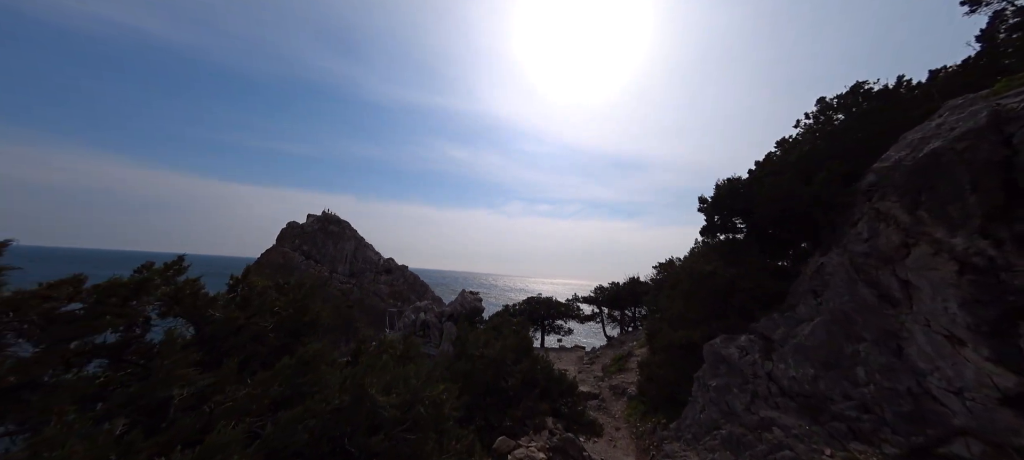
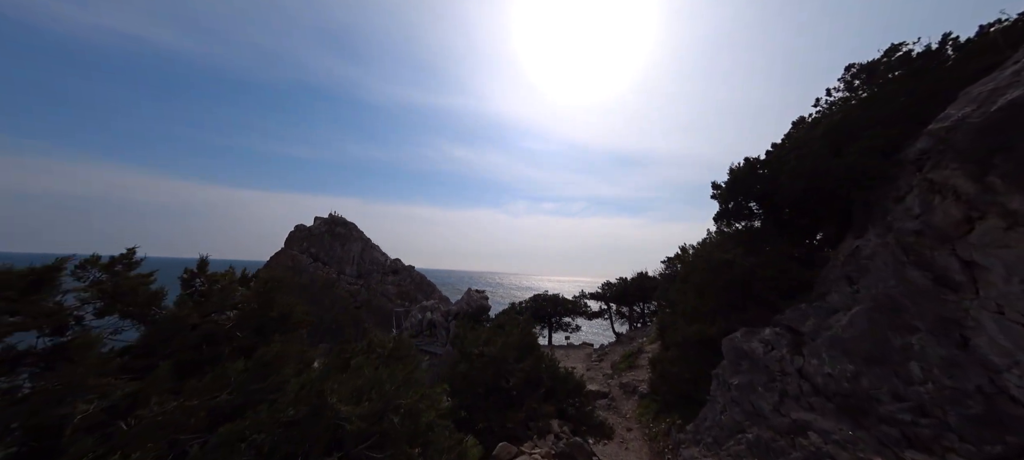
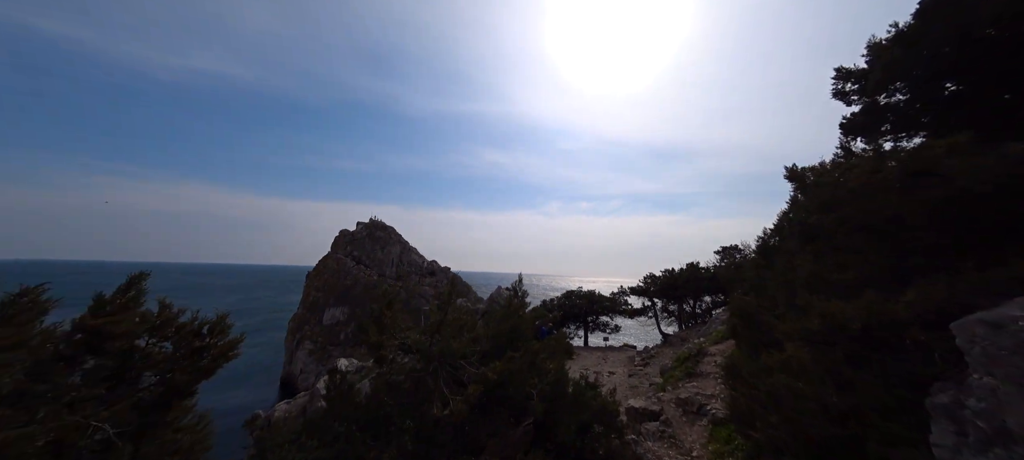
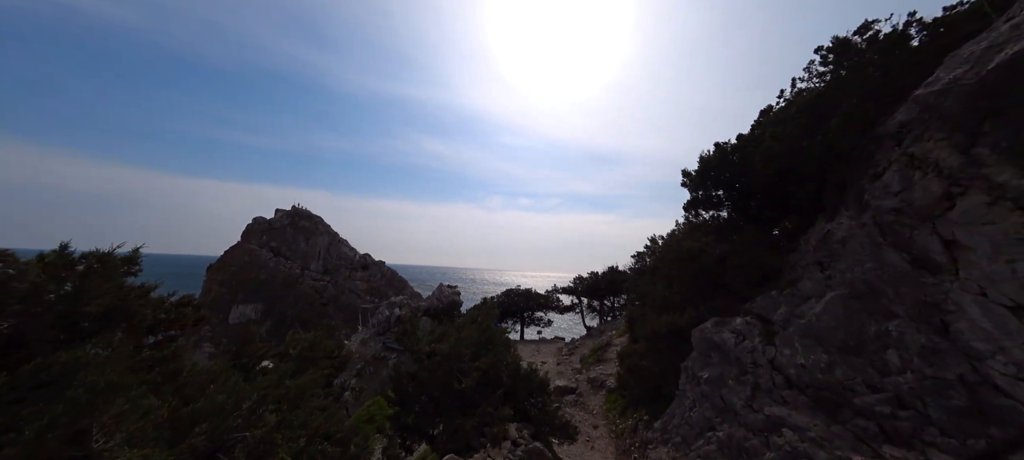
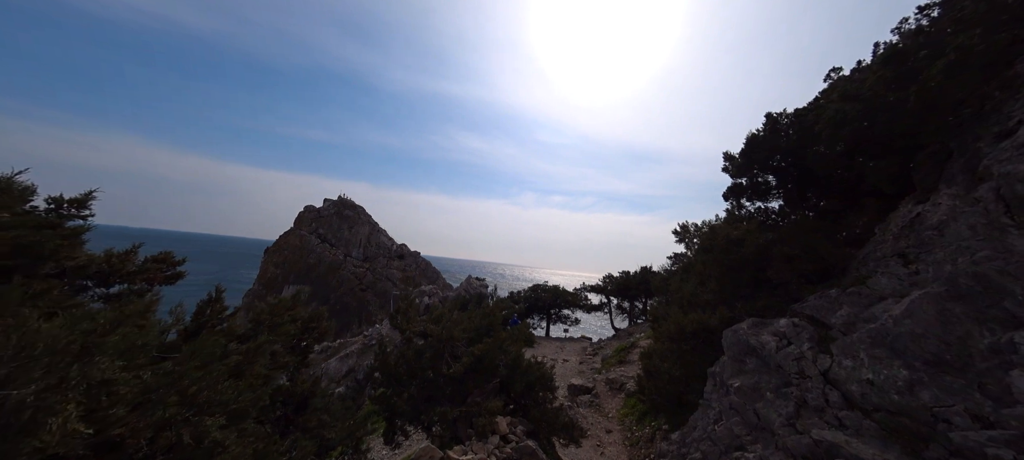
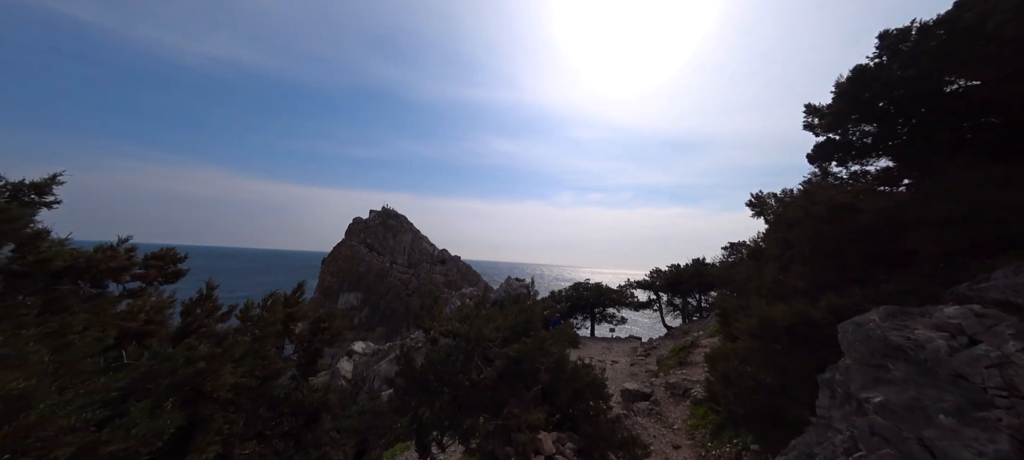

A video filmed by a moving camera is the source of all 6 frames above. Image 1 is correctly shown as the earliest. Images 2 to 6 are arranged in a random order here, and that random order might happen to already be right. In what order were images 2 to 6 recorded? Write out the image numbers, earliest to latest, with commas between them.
2, 4, 5, 6, 3
